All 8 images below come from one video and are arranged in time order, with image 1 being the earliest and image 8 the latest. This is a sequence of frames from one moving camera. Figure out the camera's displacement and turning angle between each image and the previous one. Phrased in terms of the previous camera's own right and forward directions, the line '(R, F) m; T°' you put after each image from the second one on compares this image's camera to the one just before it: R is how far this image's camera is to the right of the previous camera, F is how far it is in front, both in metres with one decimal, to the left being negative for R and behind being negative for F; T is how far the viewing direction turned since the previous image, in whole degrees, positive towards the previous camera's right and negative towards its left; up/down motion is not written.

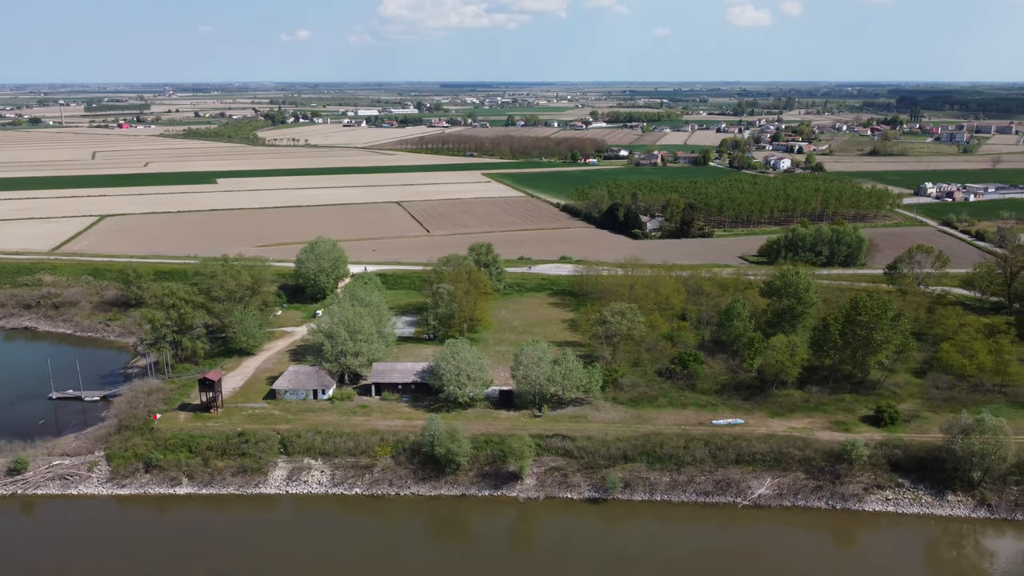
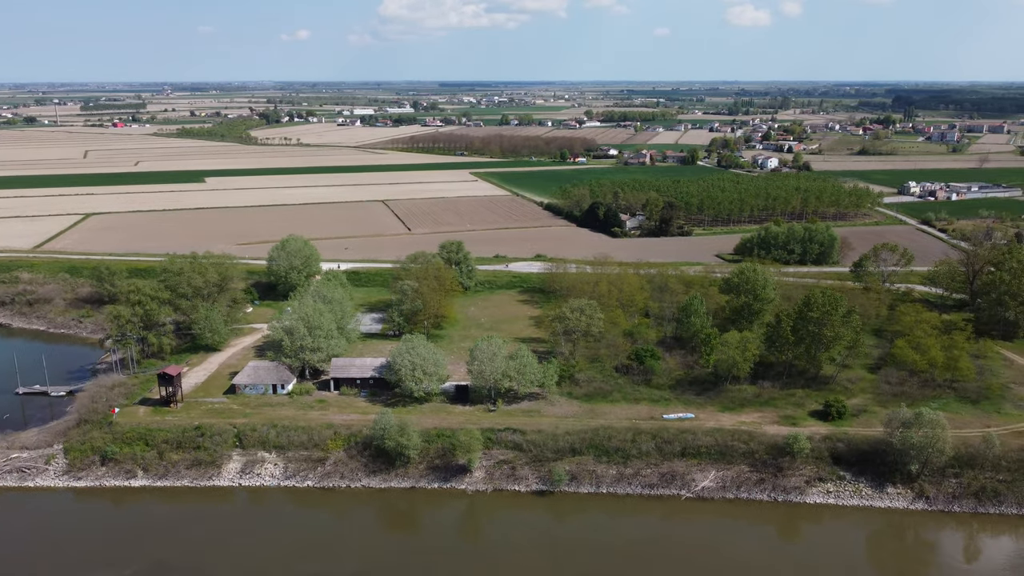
(+1.5, -0.3) m; 0°
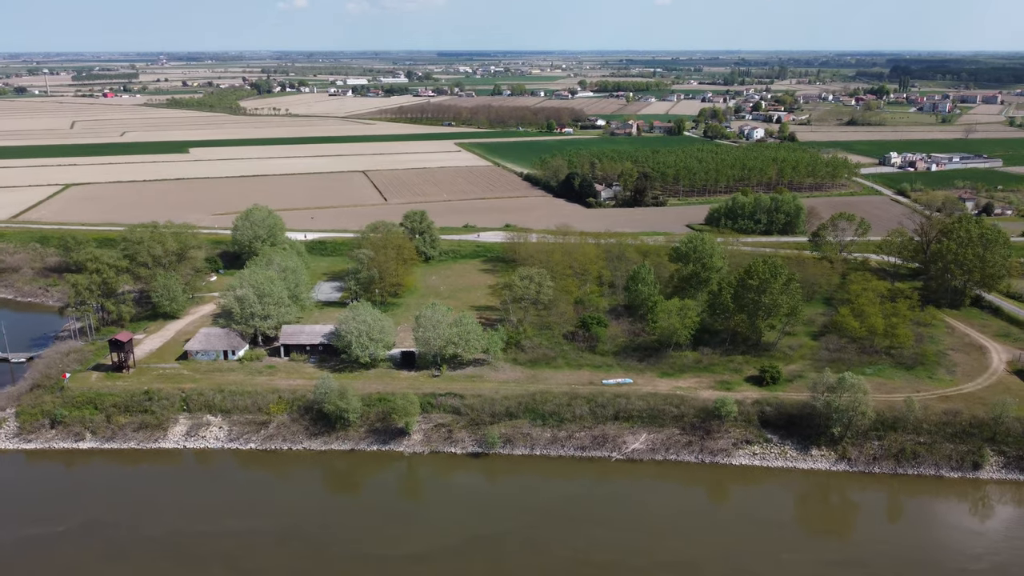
(+1.9, -0.4) m; 0°
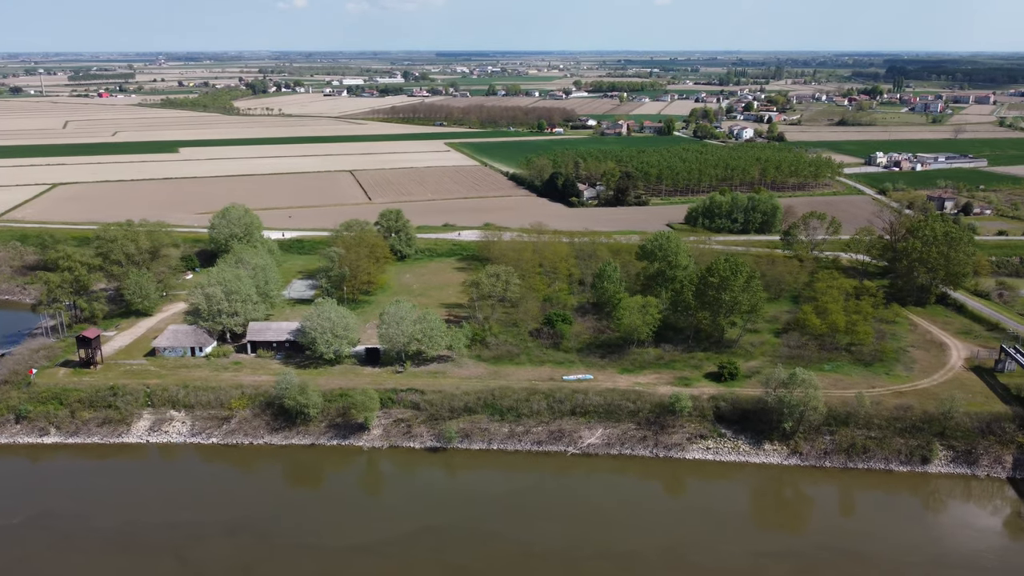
(+1.3, -0.3) m; 0°
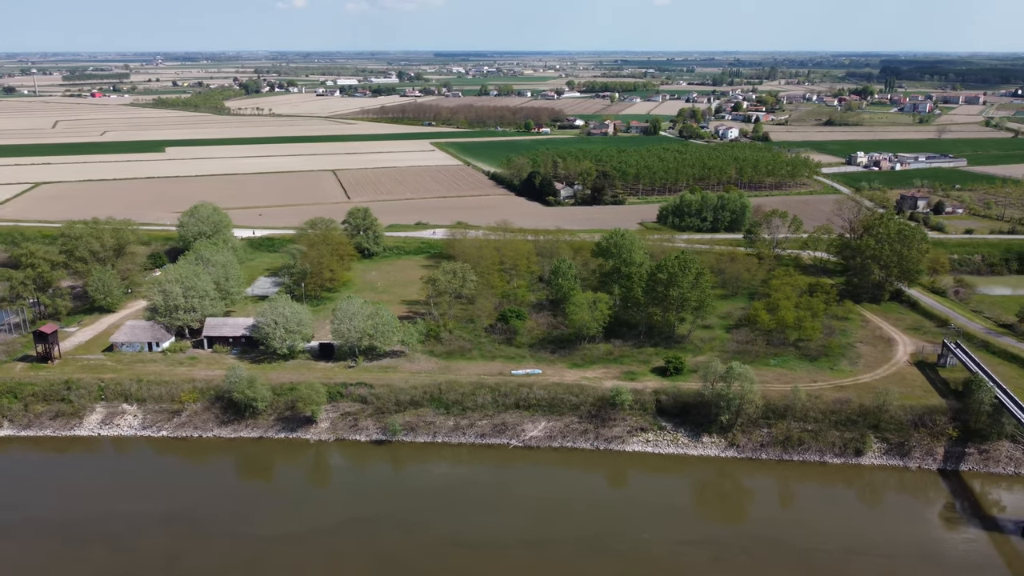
(+1.7, -0.4) m; 0°
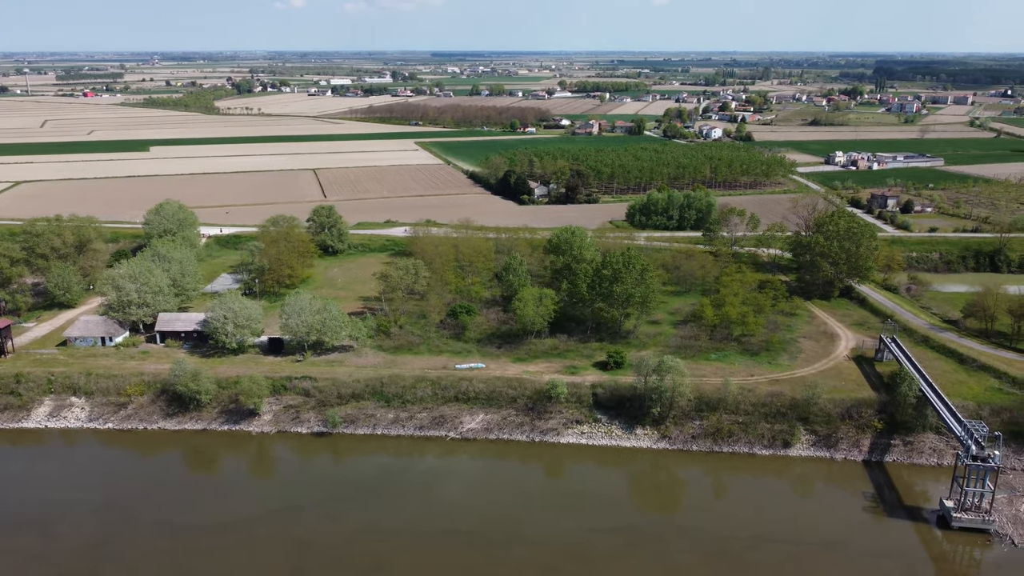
(+2.0, -0.4) m; 0°
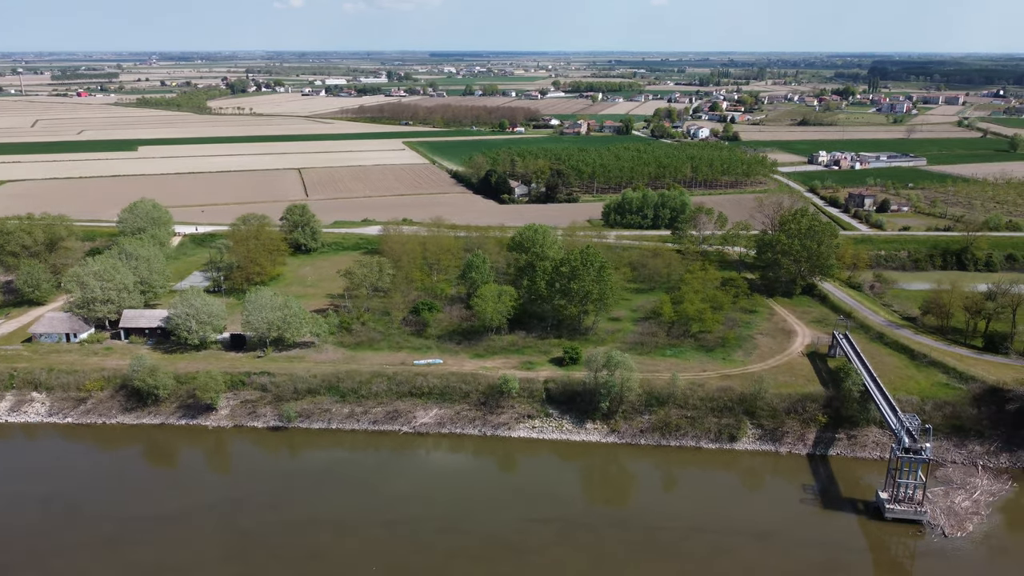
(+1.5, -0.3) m; 0°
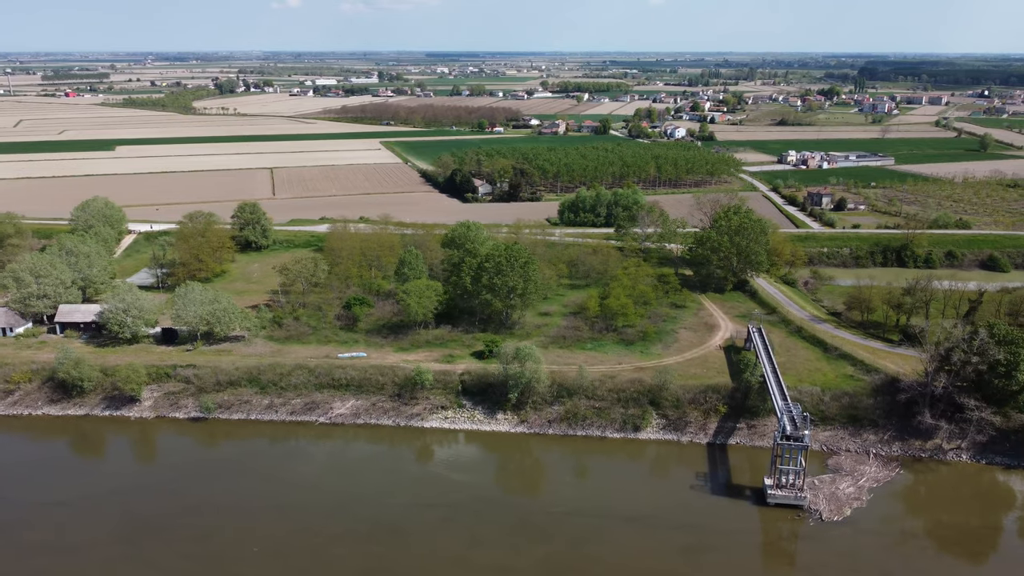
(+2.8, -0.6) m; 0°
